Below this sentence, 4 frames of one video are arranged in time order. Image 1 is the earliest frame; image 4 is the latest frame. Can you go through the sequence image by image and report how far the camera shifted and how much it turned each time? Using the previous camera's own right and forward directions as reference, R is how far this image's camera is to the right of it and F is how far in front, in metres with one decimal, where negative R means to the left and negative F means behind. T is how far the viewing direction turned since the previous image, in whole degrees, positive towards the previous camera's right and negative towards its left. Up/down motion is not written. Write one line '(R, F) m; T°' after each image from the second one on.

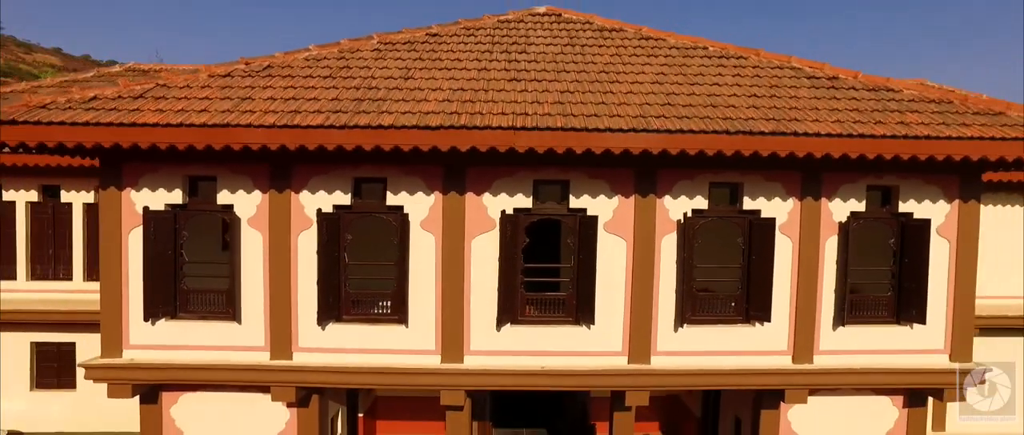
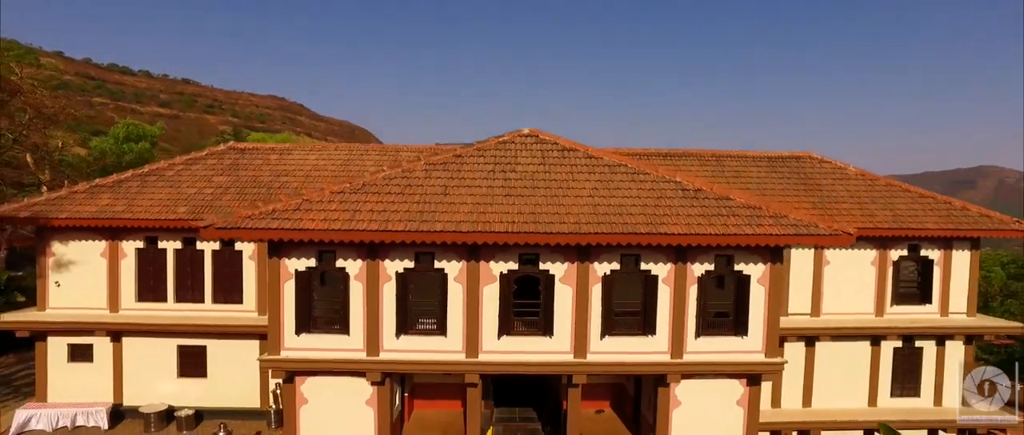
(+0.1, -3.4) m; 0°
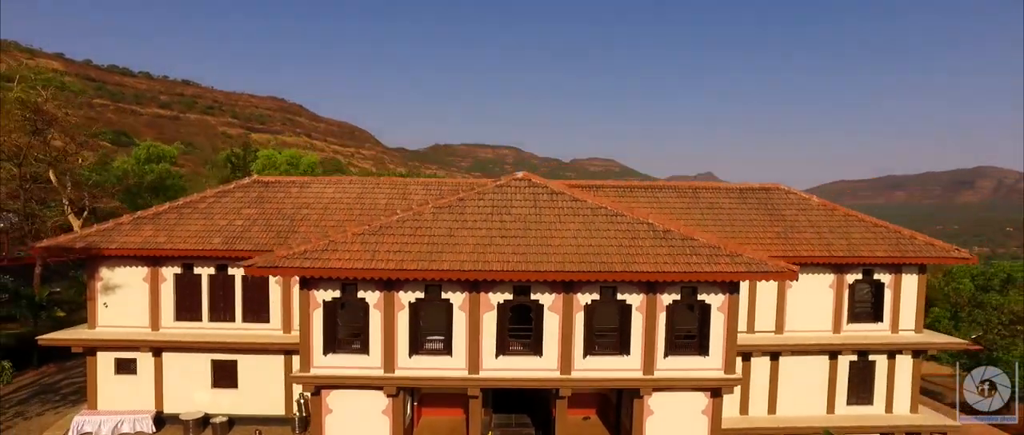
(+0.1, -1.4) m; 0°
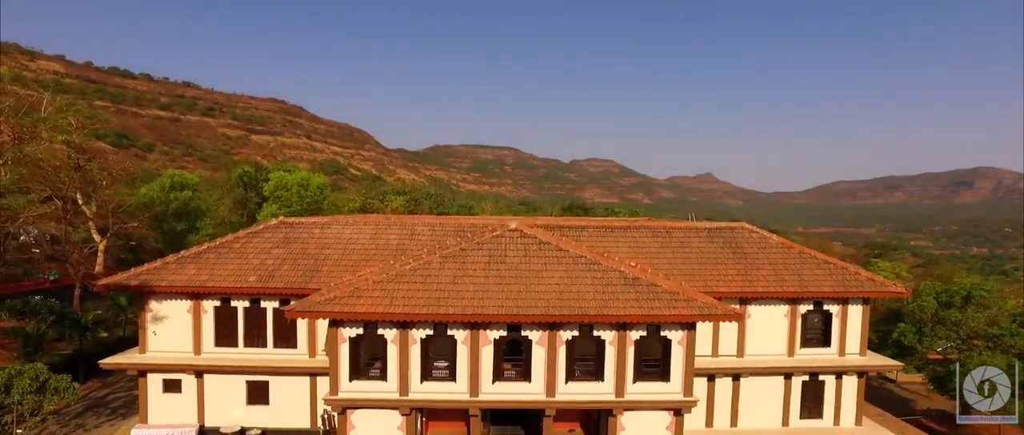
(+0.1, -1.9) m; 0°
